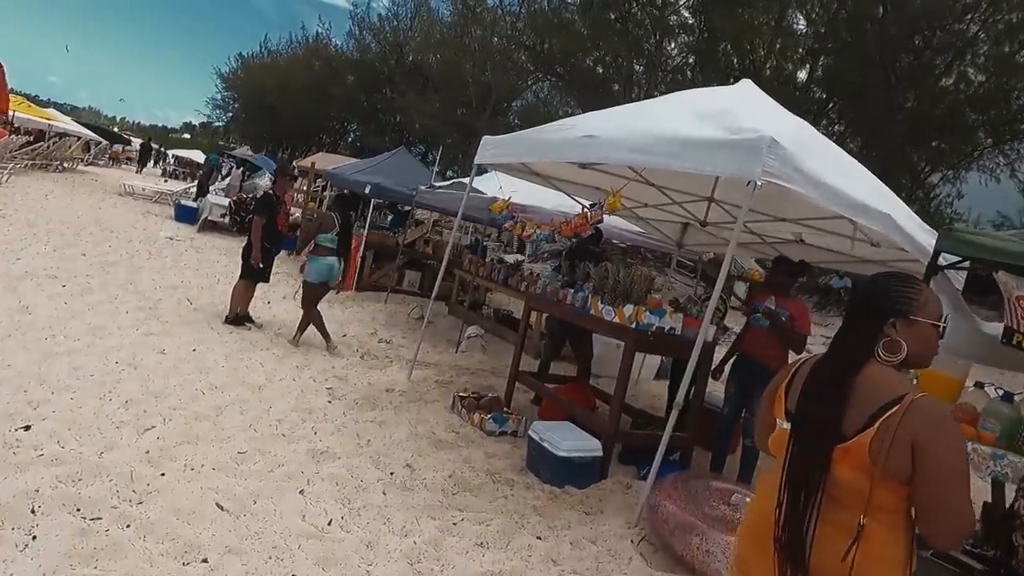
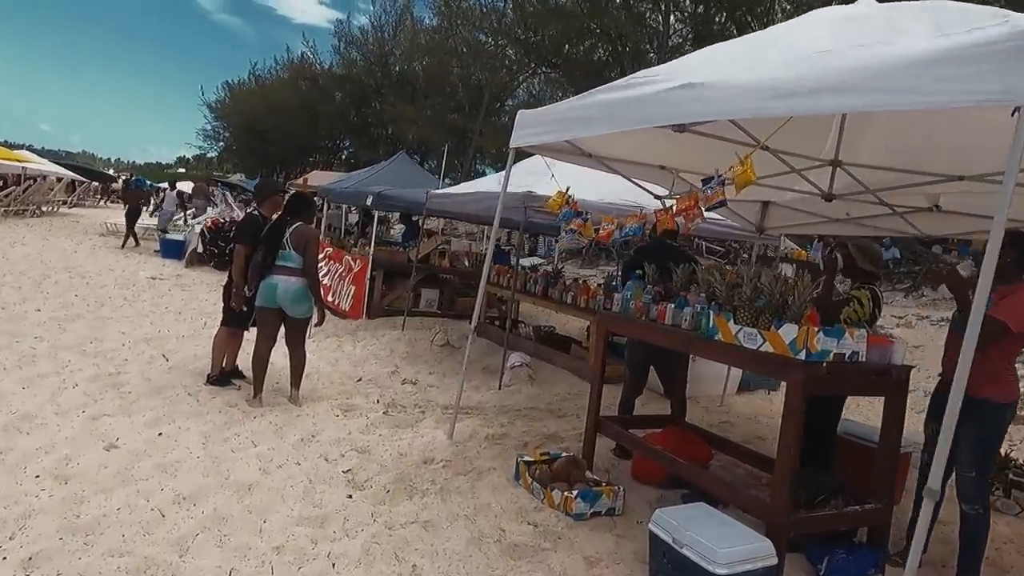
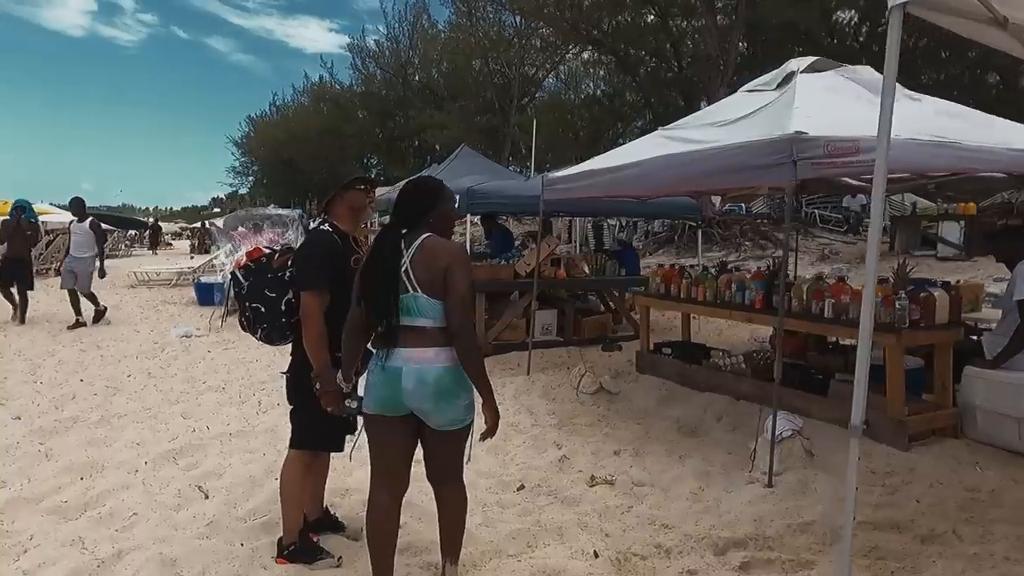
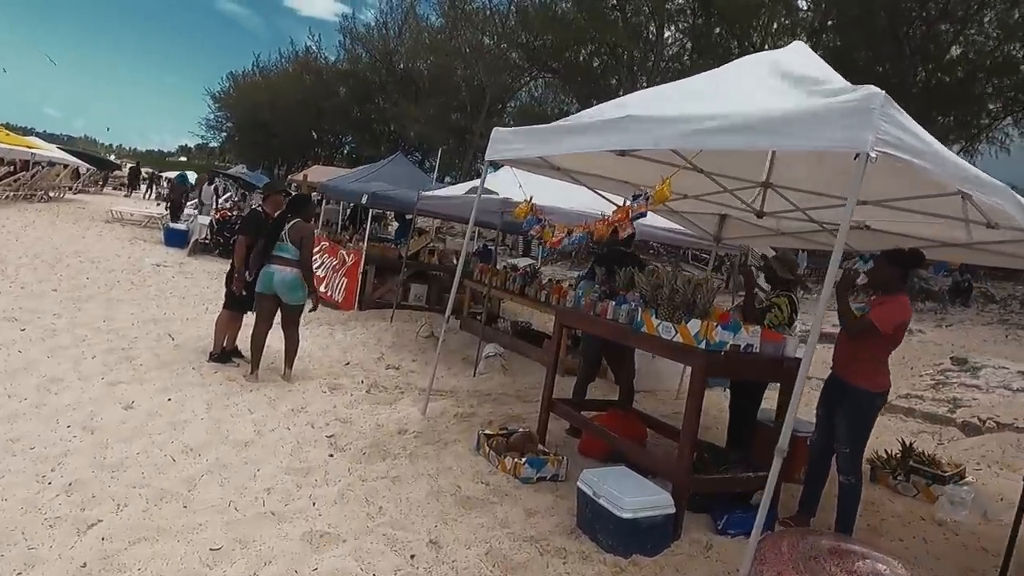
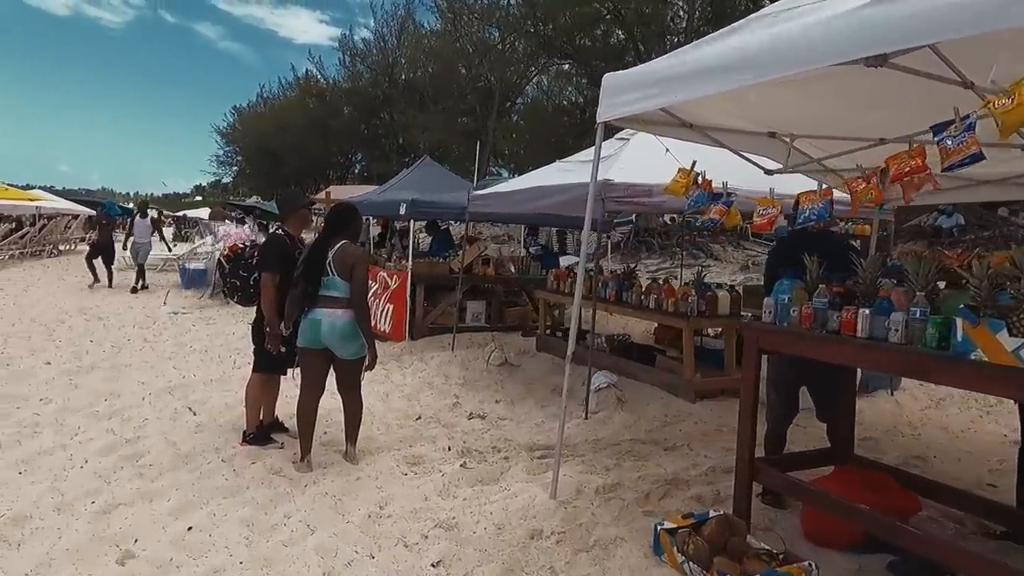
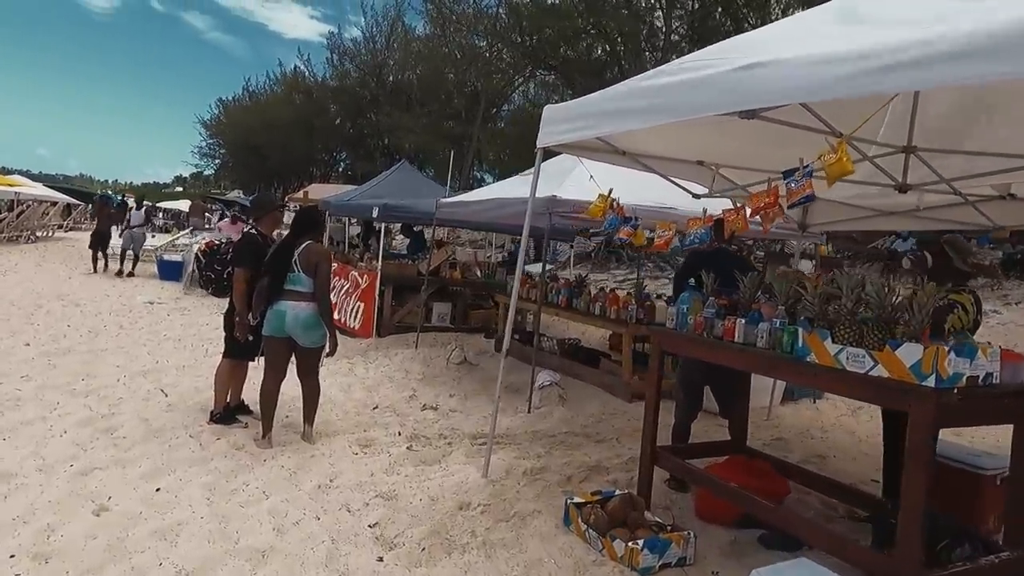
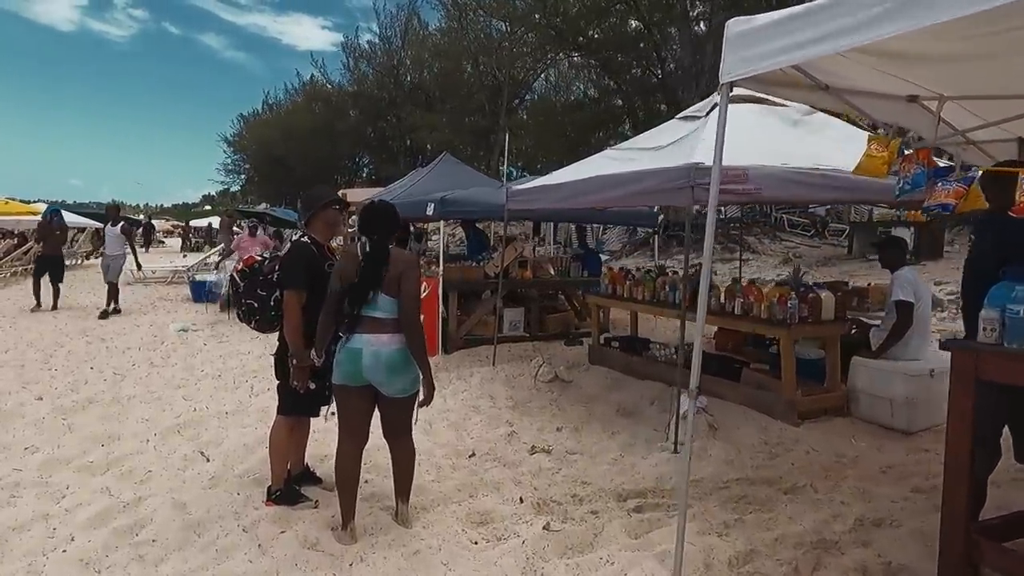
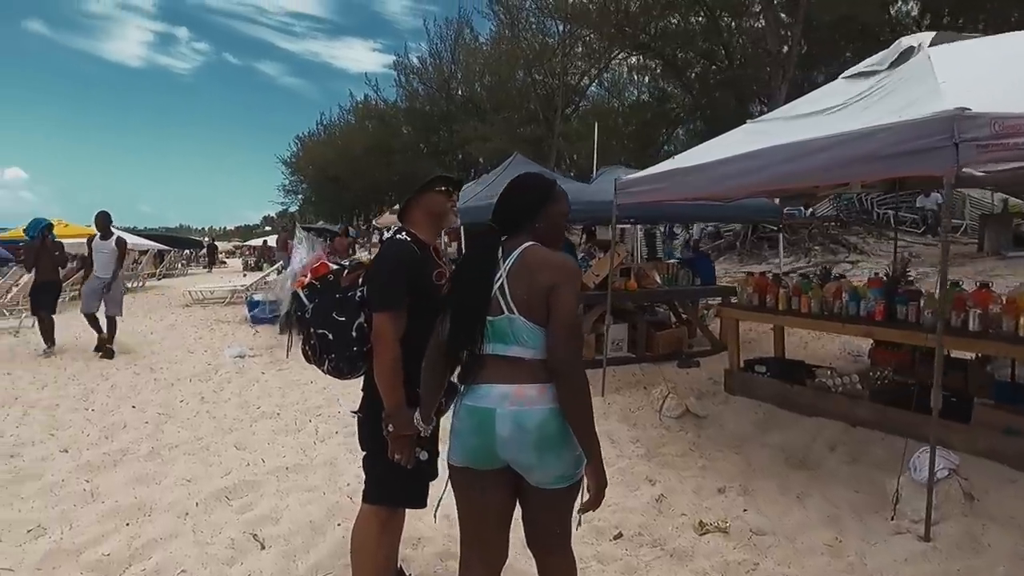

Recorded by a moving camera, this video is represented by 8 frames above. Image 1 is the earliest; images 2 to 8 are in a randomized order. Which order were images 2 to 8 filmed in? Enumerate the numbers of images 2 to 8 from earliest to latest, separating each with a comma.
4, 2, 6, 5, 7, 3, 8
